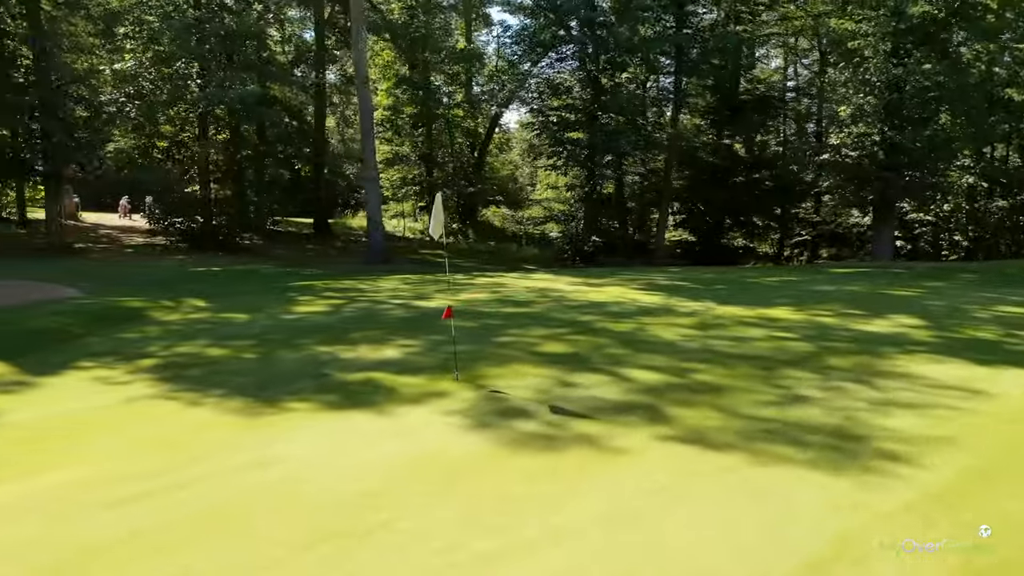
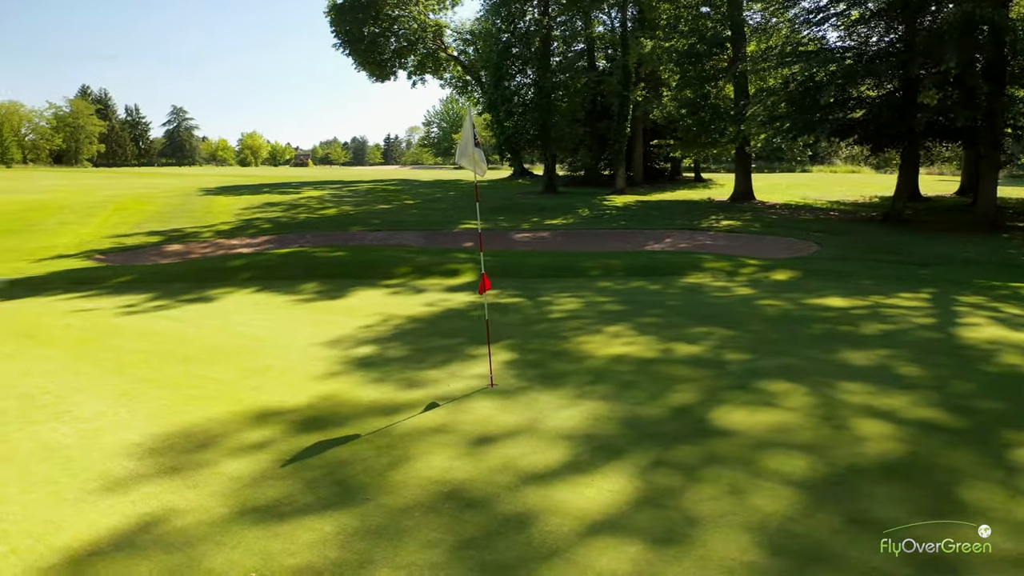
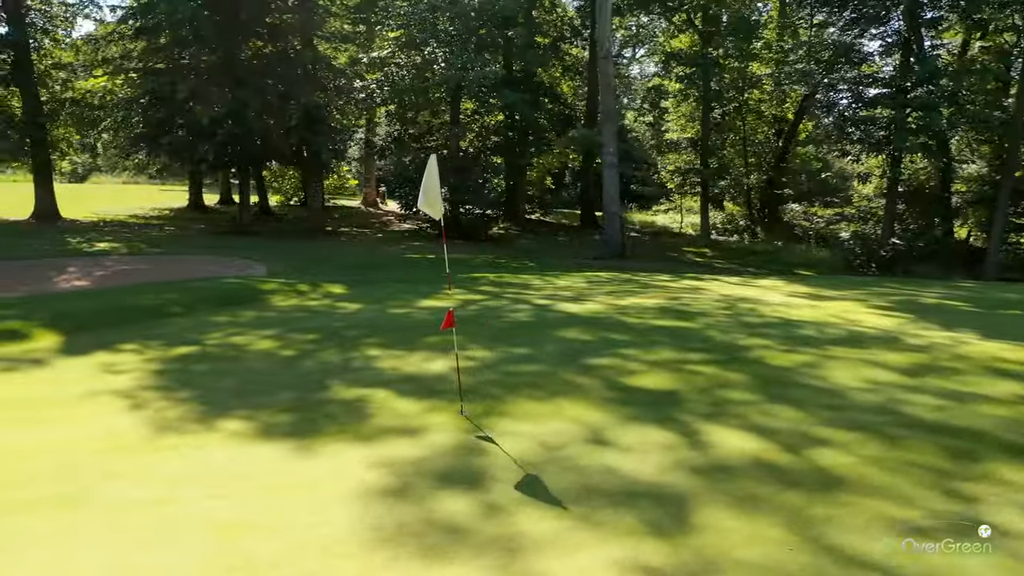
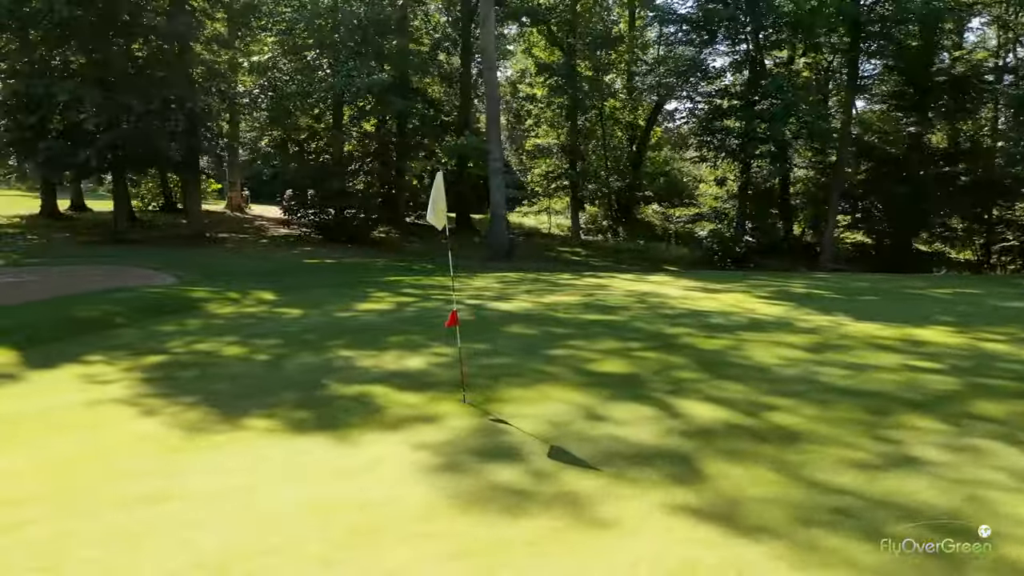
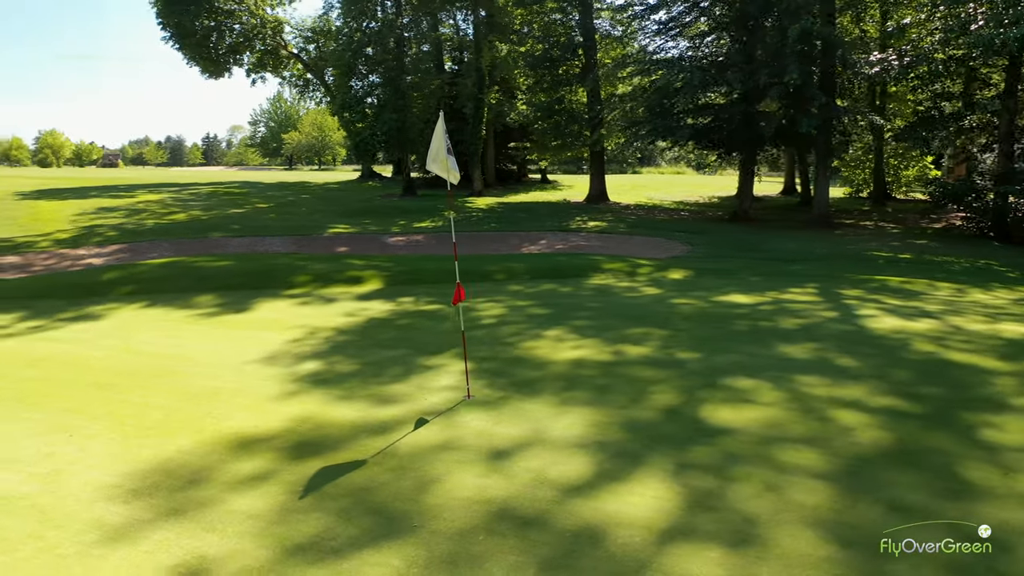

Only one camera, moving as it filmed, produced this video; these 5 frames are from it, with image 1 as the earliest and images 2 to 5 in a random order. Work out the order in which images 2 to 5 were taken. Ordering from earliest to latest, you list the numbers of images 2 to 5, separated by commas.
4, 3, 5, 2
